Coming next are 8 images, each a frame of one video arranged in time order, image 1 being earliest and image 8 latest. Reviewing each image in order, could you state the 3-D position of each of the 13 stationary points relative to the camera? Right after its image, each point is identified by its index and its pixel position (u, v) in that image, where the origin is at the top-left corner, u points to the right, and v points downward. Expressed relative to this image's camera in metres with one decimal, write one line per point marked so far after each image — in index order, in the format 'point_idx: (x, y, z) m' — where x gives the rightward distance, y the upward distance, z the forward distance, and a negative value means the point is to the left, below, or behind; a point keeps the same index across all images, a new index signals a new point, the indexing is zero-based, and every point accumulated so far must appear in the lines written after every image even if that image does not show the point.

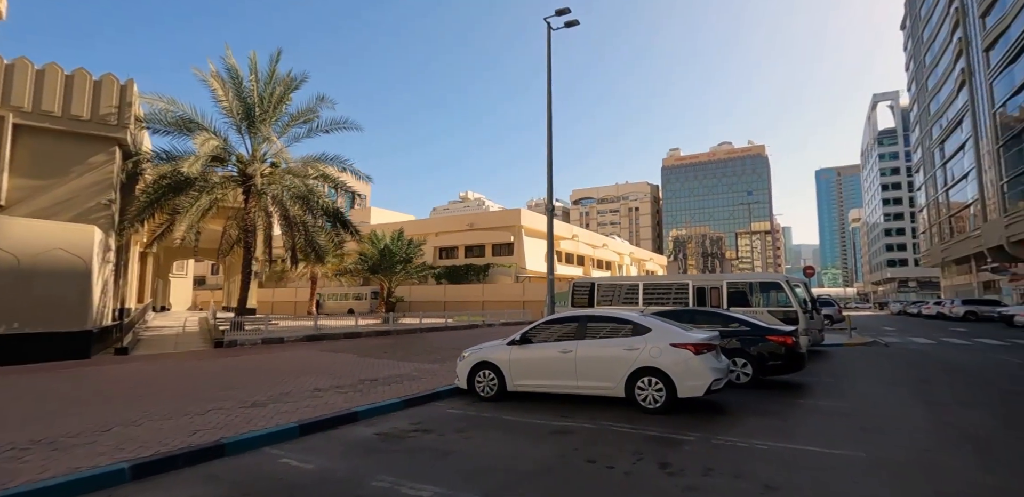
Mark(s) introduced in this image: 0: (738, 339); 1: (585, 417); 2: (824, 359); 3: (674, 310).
0: (+5.4, -2.1, +10.6) m
1: (+1.5, -3.4, +9.0) m
2: (+9.9, -3.5, +14.0) m
3: (+4.4, -1.7, +12.0) m
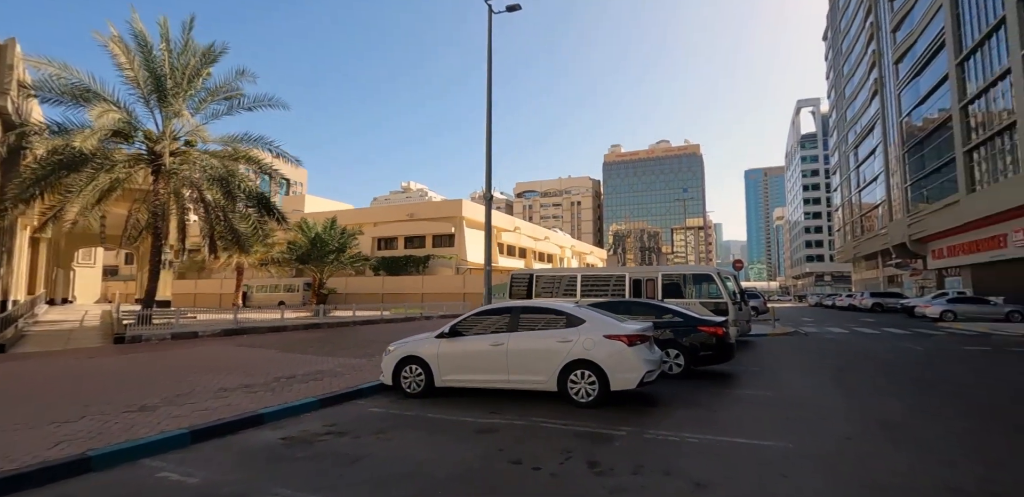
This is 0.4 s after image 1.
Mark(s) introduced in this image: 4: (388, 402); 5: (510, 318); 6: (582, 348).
0: (+3.8, -1.9, +10.5) m
1: (+0.1, -3.2, +8.5) m
2: (+7.8, -3.2, +14.4) m
3: (+2.6, -1.4, +11.8) m
4: (-2.9, -3.6, +10.3) m
5: (-0.1, -1.5, +9.7) m
6: (+1.4, -1.9, +8.6) m
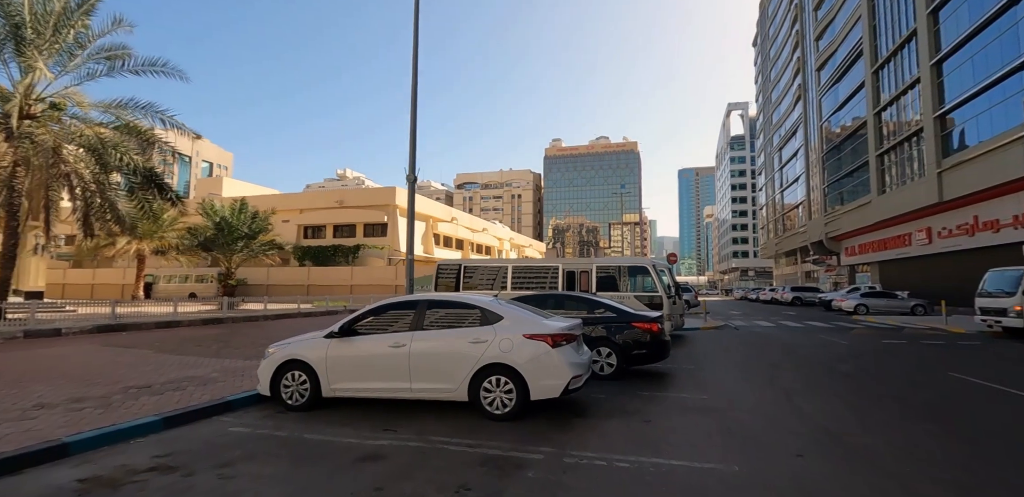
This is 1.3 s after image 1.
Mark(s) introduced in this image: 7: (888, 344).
0: (+1.9, -1.6, +9.3) m
1: (-1.5, -2.8, +6.9) m
2: (+5.3, -3.0, +13.8) m
3: (+0.6, -1.1, +10.5) m
4: (-4.7, -3.1, +8.3) m
5: (-1.8, -1.2, +8.0) m
6: (-0.2, -1.6, +7.1) m
7: (+11.8, -2.9, +13.8) m
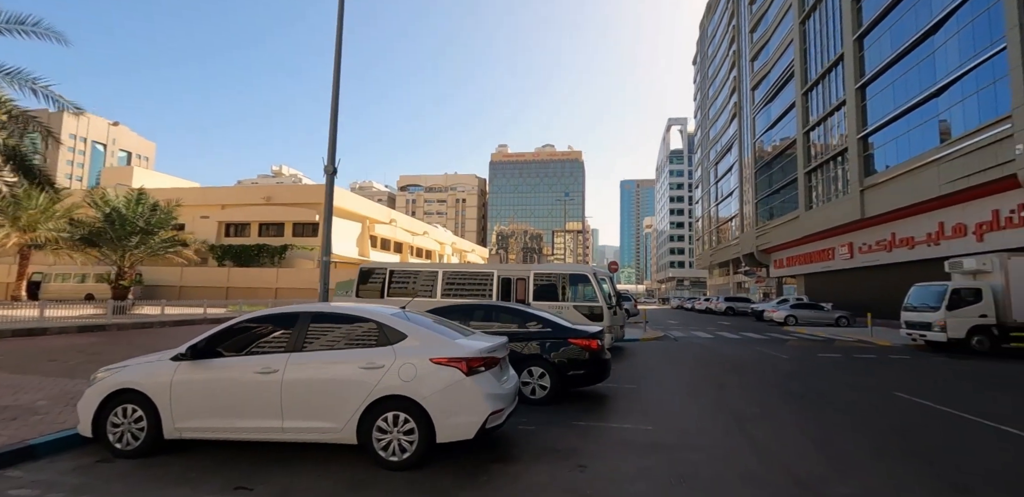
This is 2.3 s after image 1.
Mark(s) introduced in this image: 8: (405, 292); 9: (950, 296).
0: (+0.4, -1.7, +7.9) m
1: (-2.7, -2.8, +5.1) m
2: (+3.3, -3.2, +12.7) m
3: (-1.0, -1.1, +8.9) m
4: (-6.0, -3.0, +6.0) m
5: (-3.0, -1.1, +6.2) m
6: (-1.4, -1.6, +5.5) m
7: (+9.7, -3.3, +13.6) m
8: (-3.4, -1.4, +14.4) m
9: (+12.9, -1.4, +13.0) m
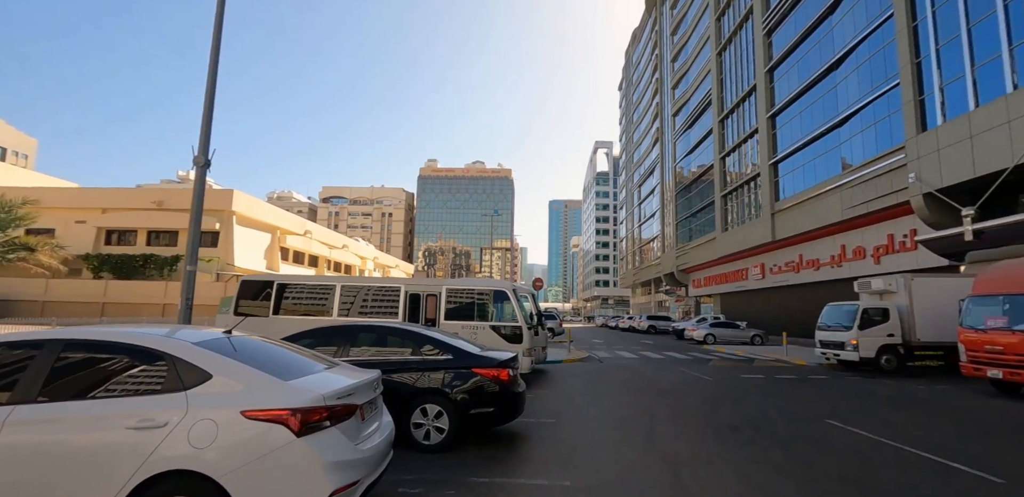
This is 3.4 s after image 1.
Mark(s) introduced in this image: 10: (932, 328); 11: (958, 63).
0: (-1.1, -1.8, +6.2) m
1: (-3.8, -2.7, +2.9) m
2: (+0.9, -3.5, +11.4) m
3: (-2.7, -1.2, +7.0) m
4: (-7.2, -2.9, +3.3) m
5: (-4.3, -1.1, +4.0) m
6: (-2.6, -1.5, +3.5) m
7: (+7.1, -3.8, +13.2) m
8: (-5.9, -1.7, +12.1) m
9: (+10.4, -2.0, +13.2) m
10: (+12.2, -2.3, +12.9) m
11: (+16.1, +6.7, +16.0) m
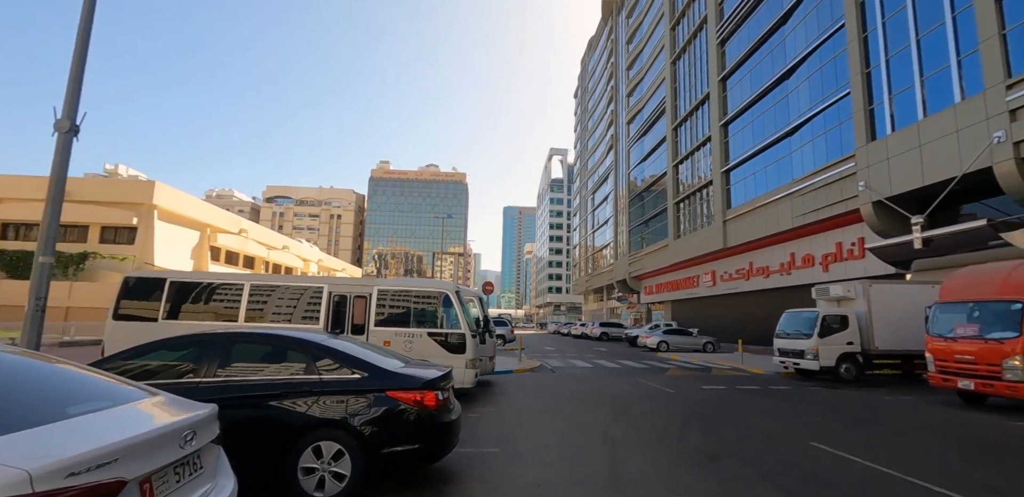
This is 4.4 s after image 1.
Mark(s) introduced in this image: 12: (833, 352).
0: (-1.8, -1.6, +4.6) m
1: (-4.2, -2.4, +1.0) m
2: (-0.4, -3.4, +9.9) m
3: (-3.5, -1.0, +5.3) m
4: (-7.6, -2.5, +1.1) m
5: (-4.7, -0.8, +2.1) m
6: (-3.0, -1.3, +1.8) m
7: (+5.6, -3.9, +12.3) m
8: (-7.2, -1.4, +9.9) m
9: (+8.9, -2.1, +12.7) m
10: (+10.7, -2.5, +12.6) m
11: (+14.5, +6.4, +16.3) m
12: (+9.1, -2.9, +12.6) m
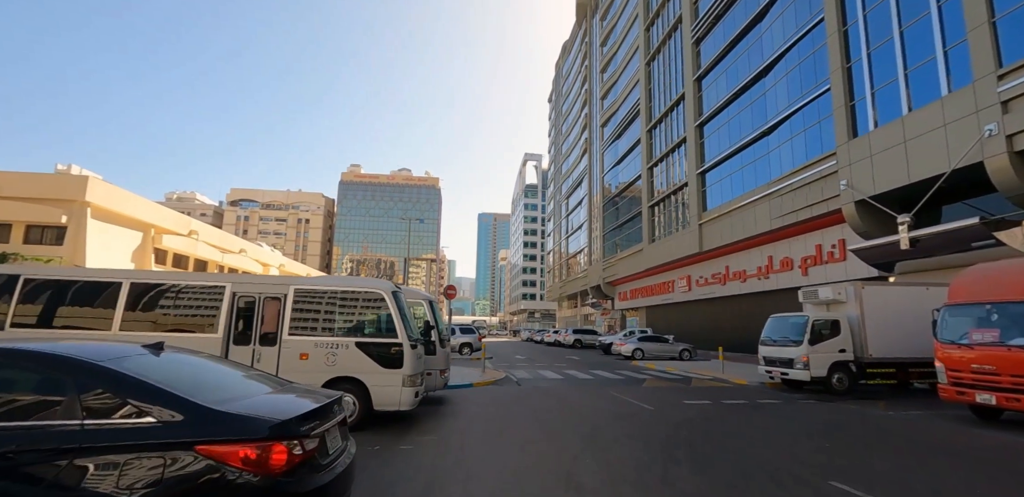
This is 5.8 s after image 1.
0: (-2.4, -1.3, +2.9) m
1: (-4.6, -2.1, -0.8) m
2: (-1.3, -3.3, +8.2) m
3: (-4.1, -0.8, +3.5) m
4: (-8.0, -2.2, -1.0) m
5: (-5.2, -0.5, +0.2) m
6: (-3.4, -1.0, 0.0) m
7: (+4.6, -3.8, +11.0) m
8: (-8.0, -1.3, +7.9) m
9: (+7.8, -2.1, +11.6) m
10: (+9.7, -2.4, +11.6) m
11: (+13.2, +6.4, +15.6) m
12: (+8.1, -2.9, +11.4) m
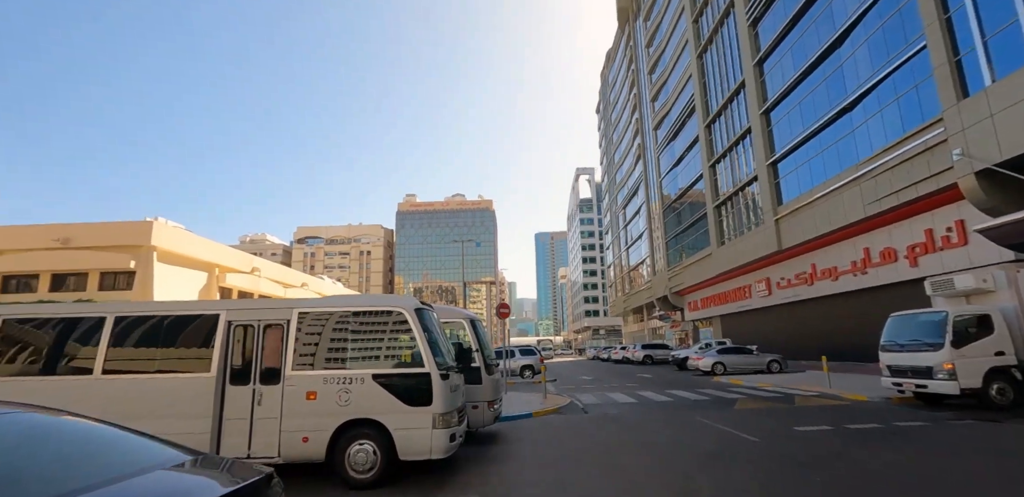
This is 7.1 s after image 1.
0: (-2.2, -1.4, +1.9) m
1: (-4.8, -2.1, -1.6) m
2: (-0.3, -3.4, +6.9) m
3: (-3.8, -1.0, +2.7) m
4: (-8.2, -2.5, -1.2) m
5: (-5.4, -0.6, -0.3) m
6: (-3.6, -1.0, -0.8) m
7: (+5.9, -3.6, +8.9) m
8: (-7.1, -1.9, +7.6) m
9: (+9.1, -1.6, +9.2) m
10: (+10.9, -1.8, +8.9) m
11: (+14.3, +7.1, +12.8) m
12: (+9.4, -2.4, +8.9) m
